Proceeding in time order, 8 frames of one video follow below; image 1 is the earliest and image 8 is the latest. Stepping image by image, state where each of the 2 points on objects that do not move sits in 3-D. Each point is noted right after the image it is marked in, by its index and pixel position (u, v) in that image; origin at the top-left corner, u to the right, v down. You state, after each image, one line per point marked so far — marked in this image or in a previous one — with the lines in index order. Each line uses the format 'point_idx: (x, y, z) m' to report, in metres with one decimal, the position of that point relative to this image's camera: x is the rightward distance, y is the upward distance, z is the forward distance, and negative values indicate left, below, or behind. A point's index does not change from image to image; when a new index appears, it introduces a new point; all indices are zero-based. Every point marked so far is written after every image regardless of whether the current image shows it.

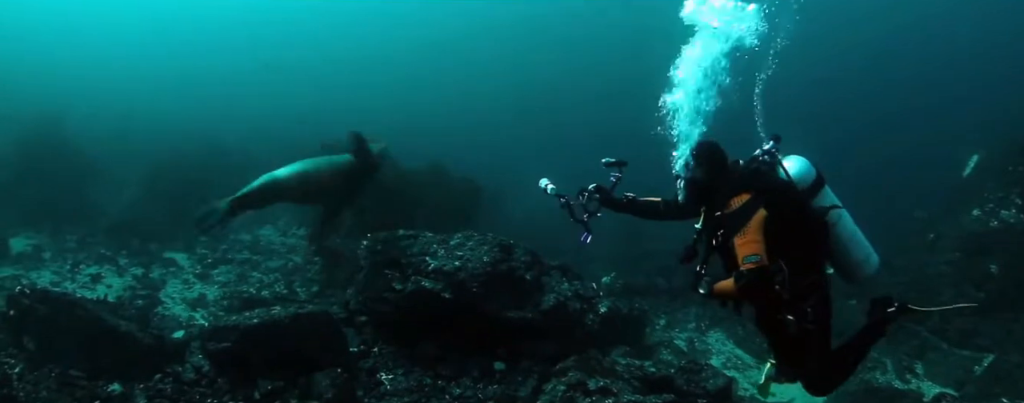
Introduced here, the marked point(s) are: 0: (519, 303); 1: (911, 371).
0: (0.0, -1.2, +6.8) m
1: (+5.7, -2.4, +8.1) m
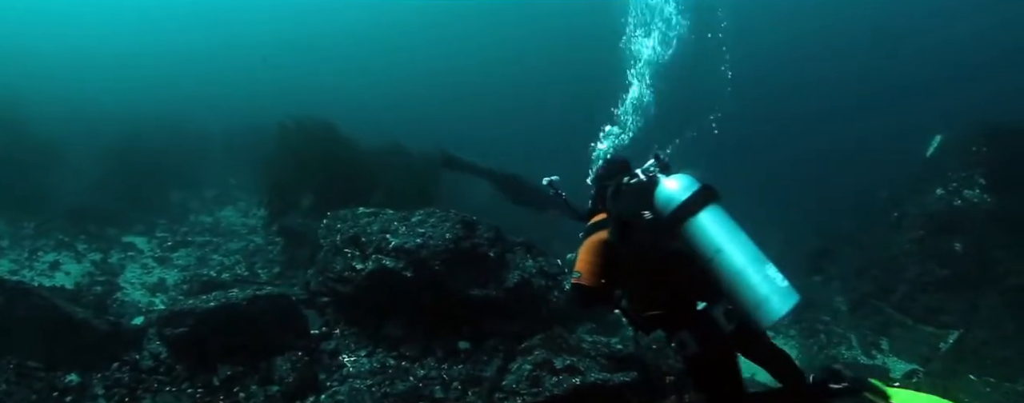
0: (-0.4, -0.9, +6.7) m
1: (+5.3, -2.1, +8.1) m
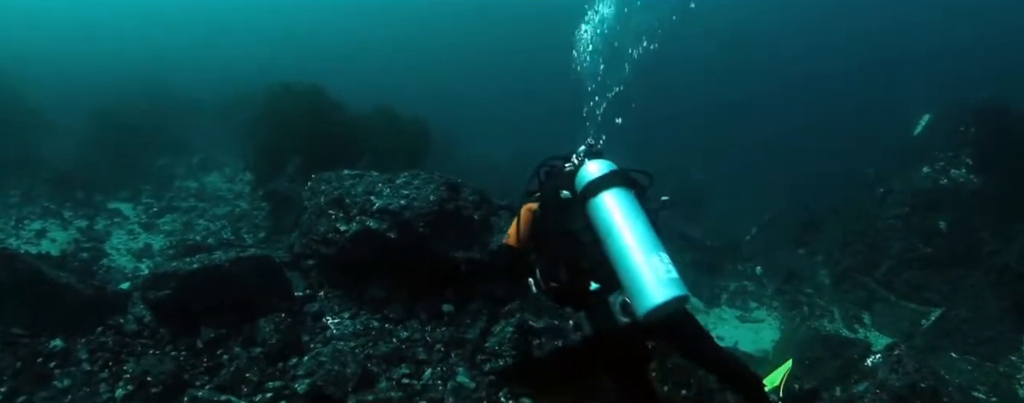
0: (-0.6, -0.5, +6.7) m
1: (+5.1, -1.7, +8.2) m
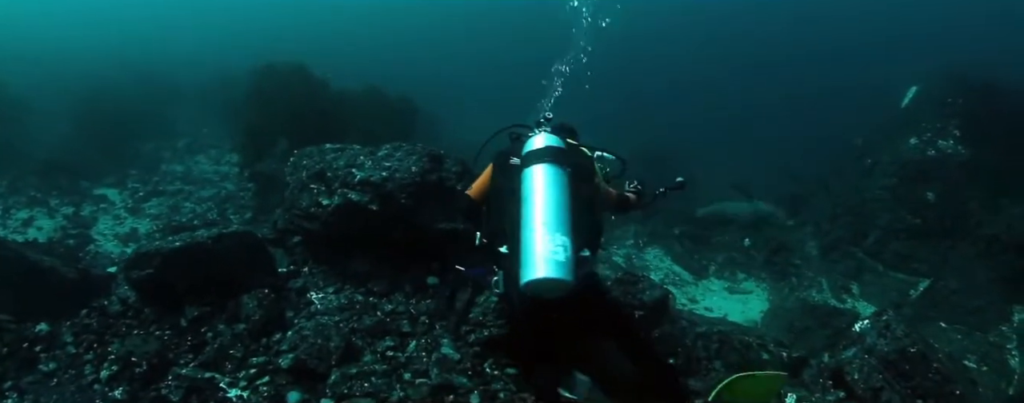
0: (-0.8, -0.2, +6.6) m
1: (+4.9, -1.3, +8.2) m
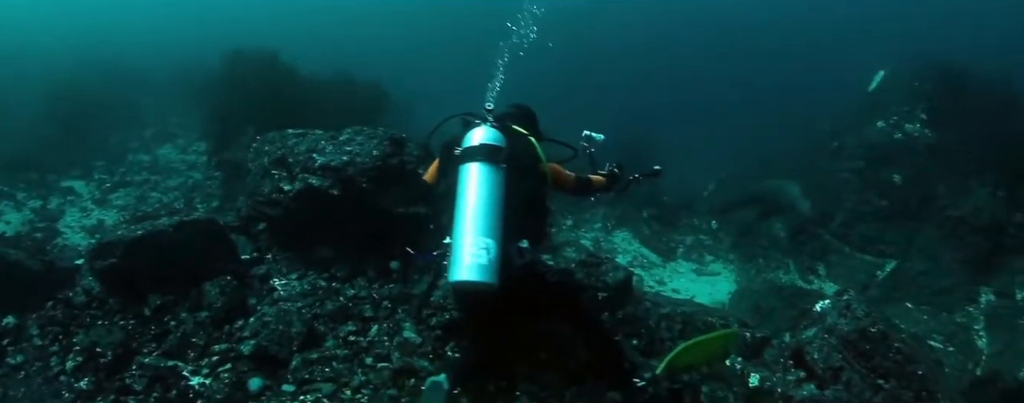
0: (-1.2, 0.0, +6.6) m
1: (+4.4, -1.0, +8.2) m
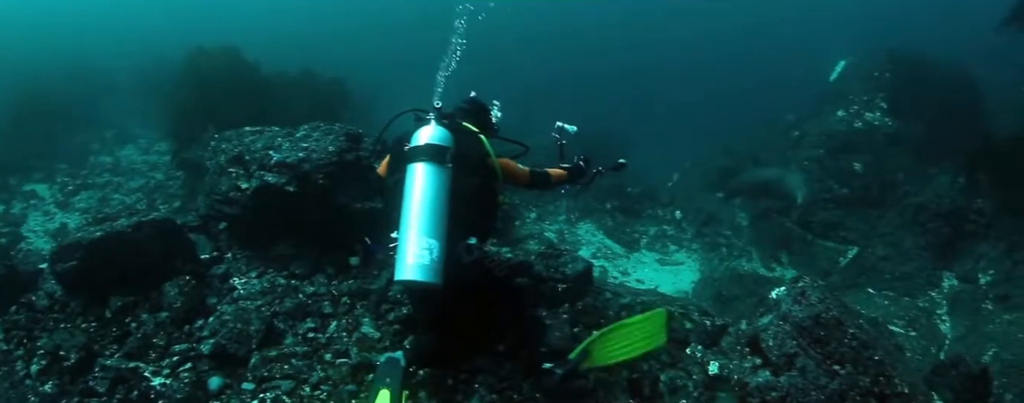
0: (-1.7, +0.1, +6.6) m
1: (+3.9, -0.9, +8.3) m
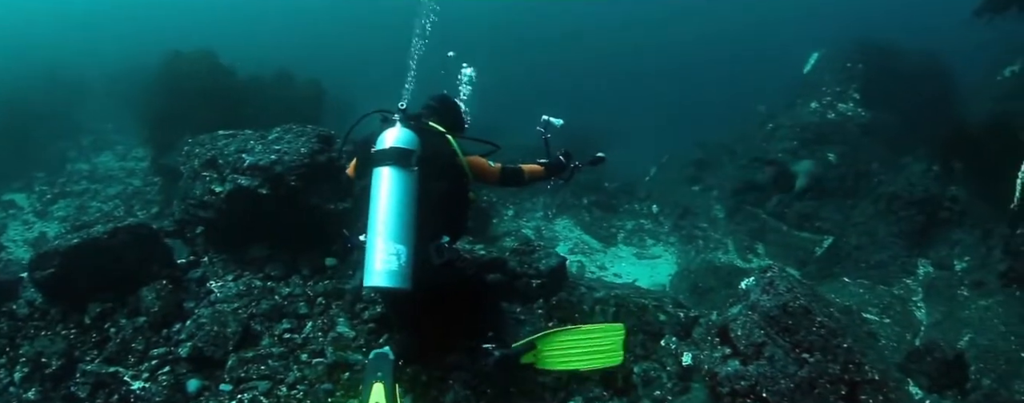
0: (-2.0, +0.1, +6.7) m
1: (+3.6, -0.8, +8.4) m
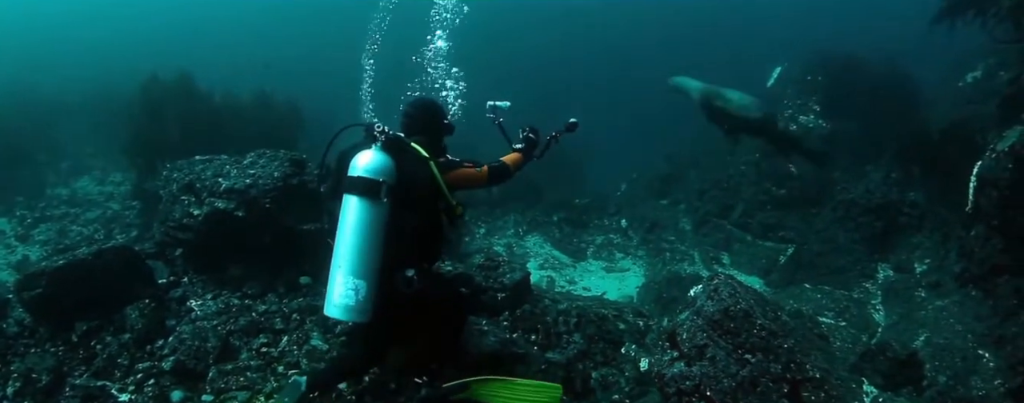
0: (-2.4, -0.2, +7.0) m
1: (+3.2, -0.9, +8.8) m
